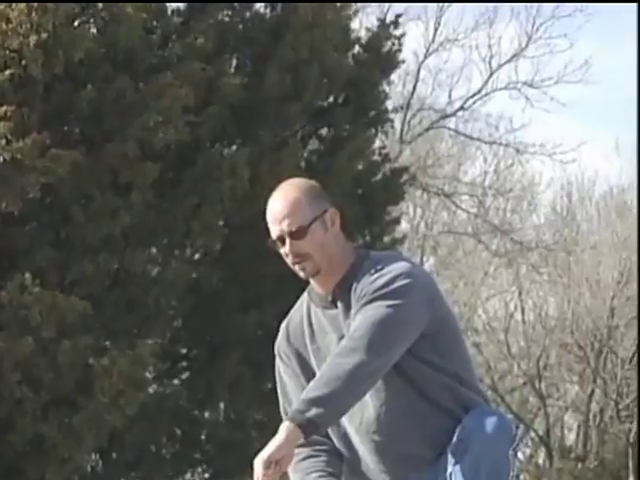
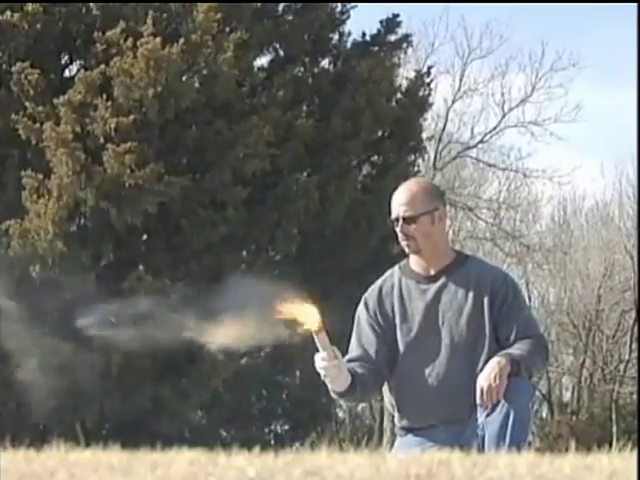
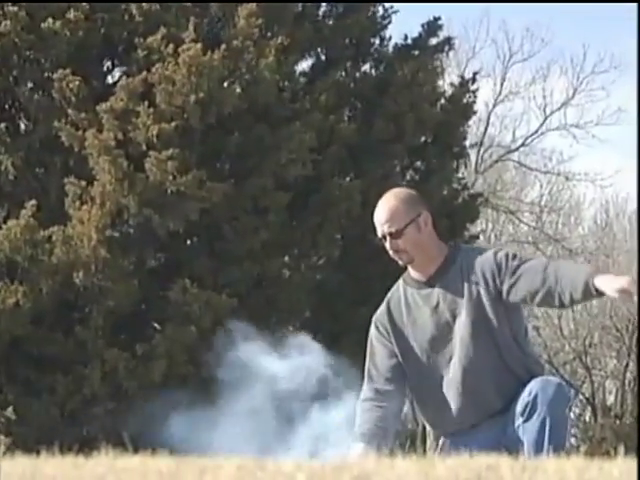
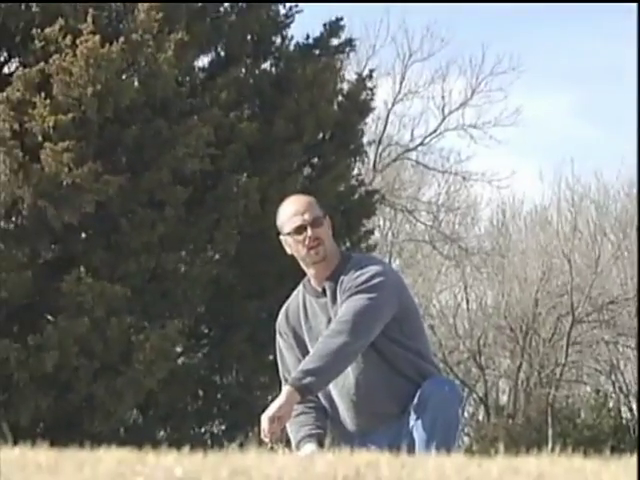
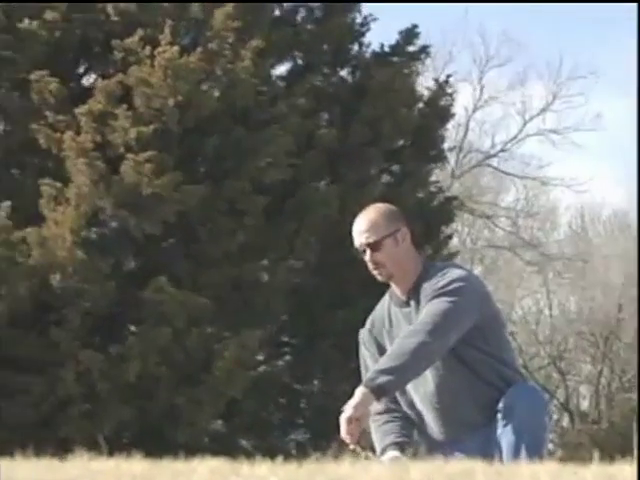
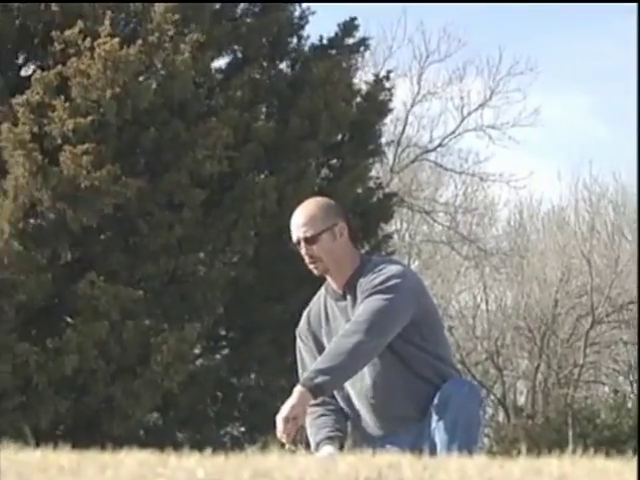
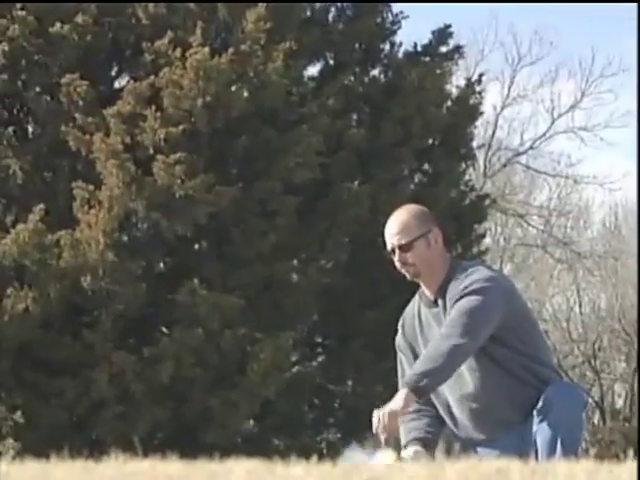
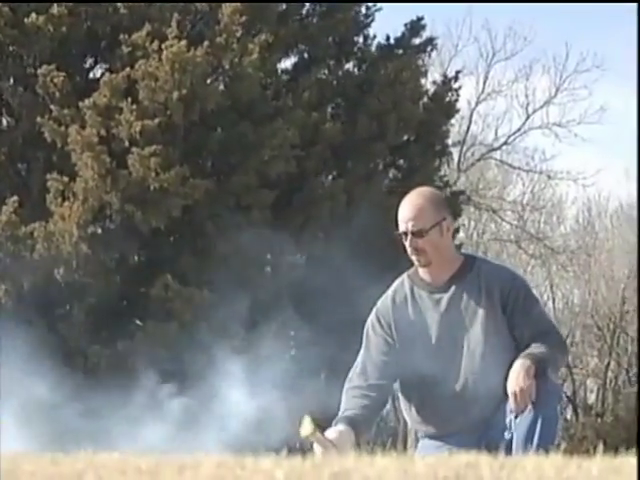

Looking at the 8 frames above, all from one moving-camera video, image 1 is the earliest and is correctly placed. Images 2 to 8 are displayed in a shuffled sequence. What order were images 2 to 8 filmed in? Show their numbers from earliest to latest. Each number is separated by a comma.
4, 6, 5, 7, 3, 8, 2
